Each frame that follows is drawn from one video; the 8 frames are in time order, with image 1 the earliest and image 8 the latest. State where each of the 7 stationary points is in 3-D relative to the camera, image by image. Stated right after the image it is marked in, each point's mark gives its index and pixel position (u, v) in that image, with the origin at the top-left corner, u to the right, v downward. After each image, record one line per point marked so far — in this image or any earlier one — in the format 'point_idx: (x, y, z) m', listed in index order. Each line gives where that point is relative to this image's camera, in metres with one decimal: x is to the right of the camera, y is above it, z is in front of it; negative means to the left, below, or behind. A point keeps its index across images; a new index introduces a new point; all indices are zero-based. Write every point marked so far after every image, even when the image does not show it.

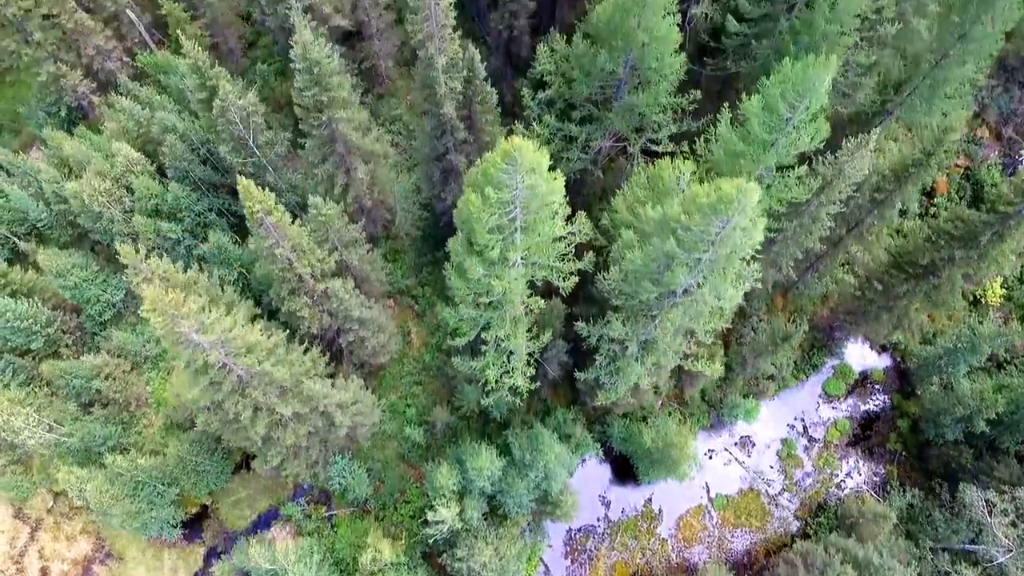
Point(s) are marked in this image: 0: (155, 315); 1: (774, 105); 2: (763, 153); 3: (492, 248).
0: (-6.4, -0.6, +17.6) m
1: (+5.0, +3.5, +19.0) m
2: (+5.0, +2.6, +19.8) m
3: (-0.4, +0.8, +19.0) m
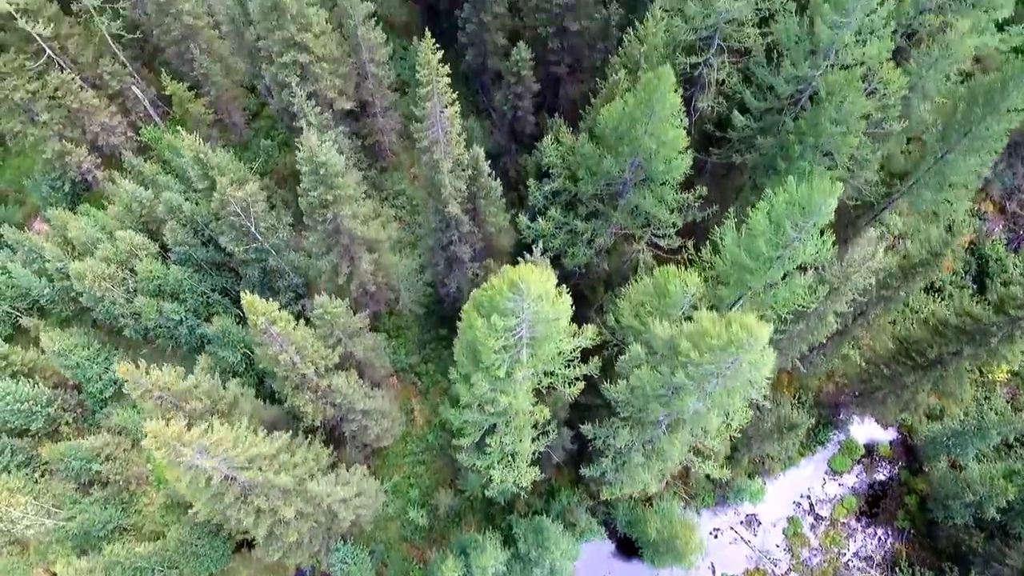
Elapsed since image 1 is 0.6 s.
0: (-6.3, -2.8, +17.4) m
1: (+5.1, +1.2, +18.9) m
2: (+5.1, +0.4, +19.7) m
3: (-0.3, -1.5, +18.8) m
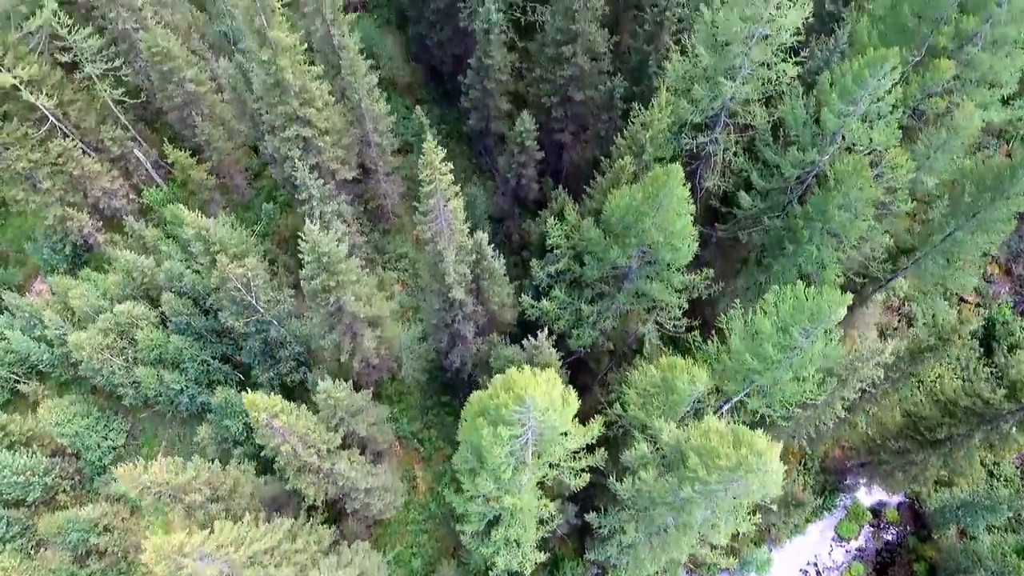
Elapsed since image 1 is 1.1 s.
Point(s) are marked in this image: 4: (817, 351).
0: (-6.2, -4.7, +17.1) m
1: (+5.3, -0.7, +18.7) m
2: (+5.2, -1.6, +19.4) m
3: (-0.2, -3.4, +18.5) m
4: (+5.9, -1.2, +18.8) m
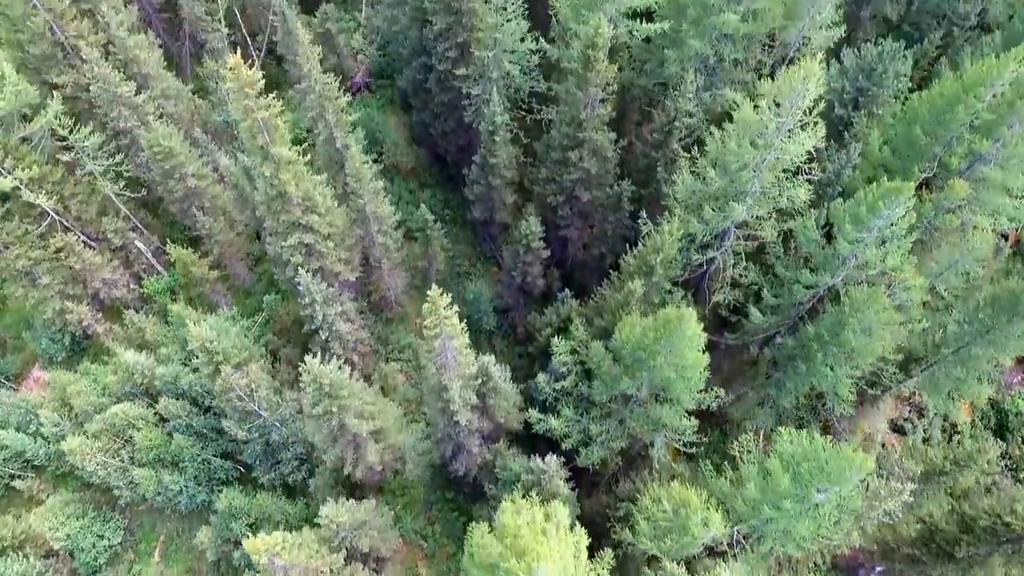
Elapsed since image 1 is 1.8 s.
0: (-6.0, -7.4, +16.5) m
1: (+5.4, -3.4, +18.1) m
2: (+5.4, -4.3, +18.8) m
3: (0.0, -6.1, +17.9) m
4: (+6.0, -3.9, +18.3) m
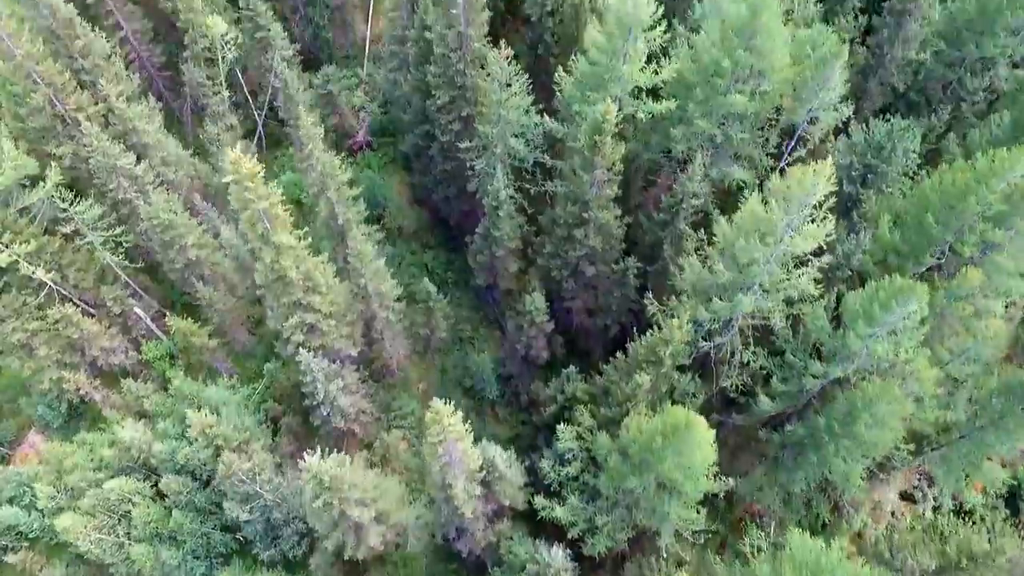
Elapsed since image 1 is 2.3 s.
0: (-5.9, -9.3, +15.9) m
1: (+5.5, -5.4, +17.6) m
2: (+5.5, -6.3, +18.3) m
3: (+0.1, -8.1, +17.4) m
4: (+6.1, -5.9, +17.8) m
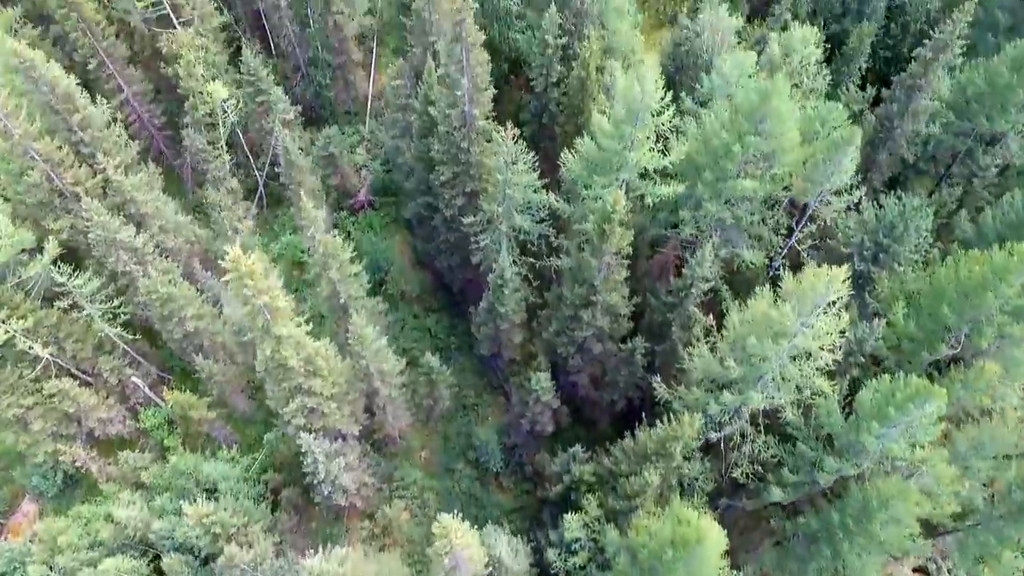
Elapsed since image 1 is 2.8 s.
0: (-5.8, -11.3, +15.2) m
1: (+5.7, -7.4, +17.0) m
2: (+5.6, -8.3, +17.7) m
3: (+0.2, -10.1, +16.7) m
4: (+6.3, -7.9, +17.1) m
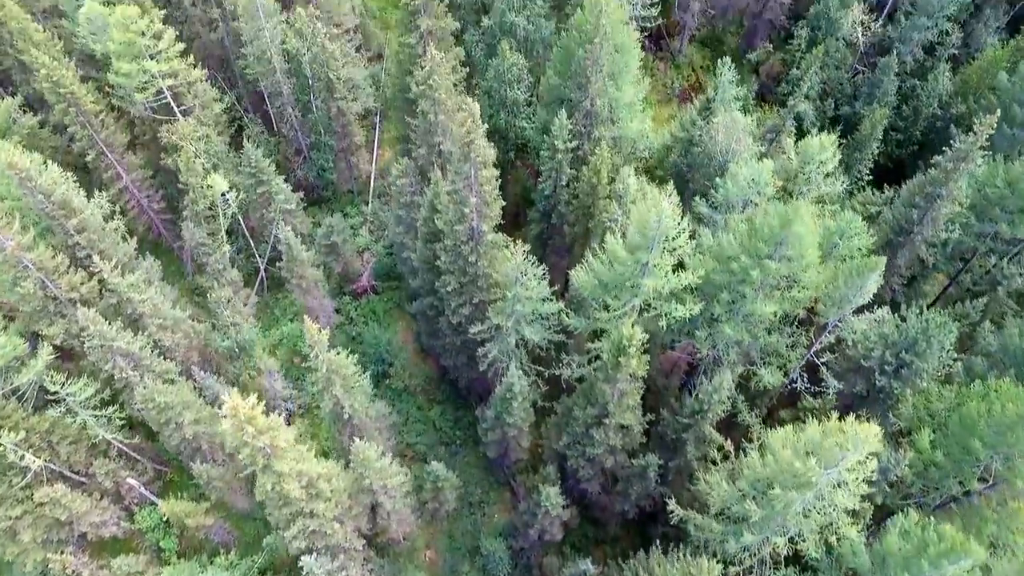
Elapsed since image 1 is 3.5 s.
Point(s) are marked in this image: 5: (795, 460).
0: (-5.5, -14.0, +13.9) m
1: (+5.9, -10.1, +15.9) m
2: (+5.9, -11.1, +16.5) m
3: (+0.5, -12.8, +15.5) m
4: (+6.5, -10.6, +16.0) m
5: (+5.6, -3.3, +19.4) m
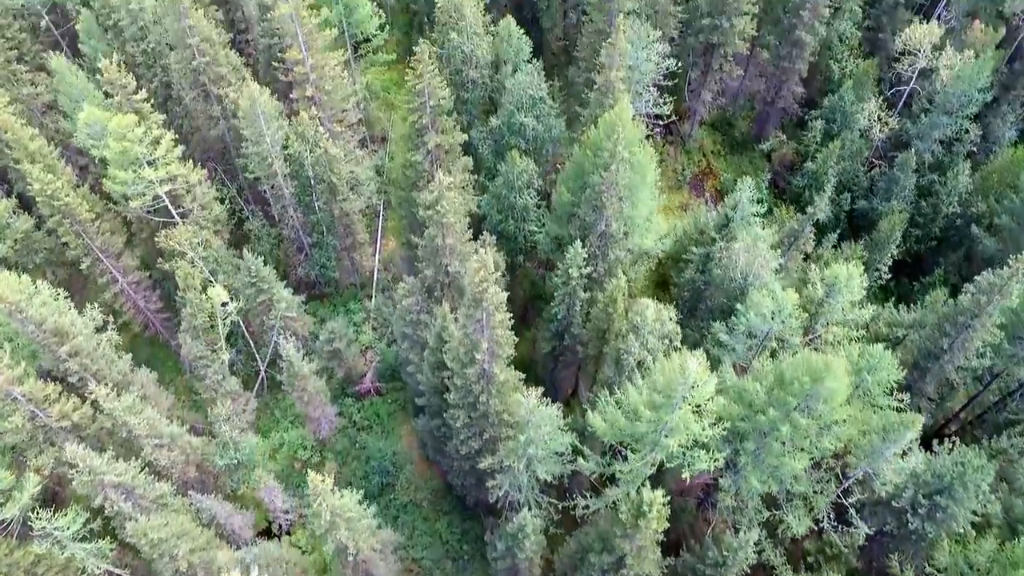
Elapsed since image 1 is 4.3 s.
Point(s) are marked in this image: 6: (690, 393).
0: (-5.2, -17.0, +12.2) m
1: (+6.2, -13.2, +14.3) m
2: (+6.2, -14.1, +14.9) m
3: (+0.8, -15.9, +13.8) m
4: (+6.8, -13.7, +14.3) m
5: (+5.9, -6.5, +18.0) m
6: (+3.6, -2.1, +19.8) m
